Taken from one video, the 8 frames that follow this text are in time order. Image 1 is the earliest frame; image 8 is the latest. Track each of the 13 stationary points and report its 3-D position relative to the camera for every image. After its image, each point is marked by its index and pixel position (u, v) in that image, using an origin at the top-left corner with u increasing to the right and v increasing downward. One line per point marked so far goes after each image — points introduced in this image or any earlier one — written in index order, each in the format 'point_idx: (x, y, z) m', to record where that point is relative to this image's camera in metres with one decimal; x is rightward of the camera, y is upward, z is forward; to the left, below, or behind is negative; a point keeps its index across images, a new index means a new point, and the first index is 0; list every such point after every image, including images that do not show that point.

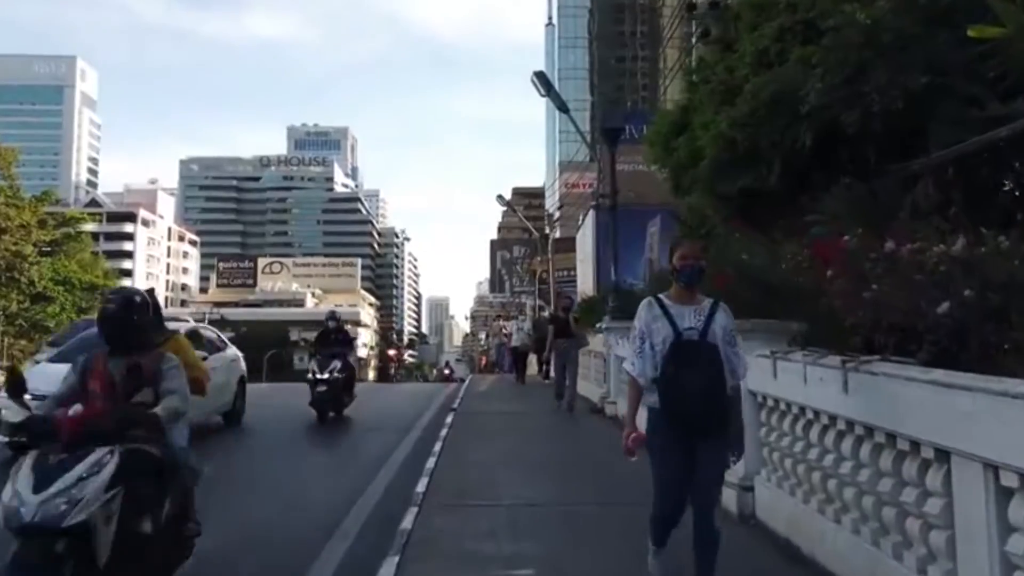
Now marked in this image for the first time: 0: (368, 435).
0: (-1.9, -1.9, +13.9) m
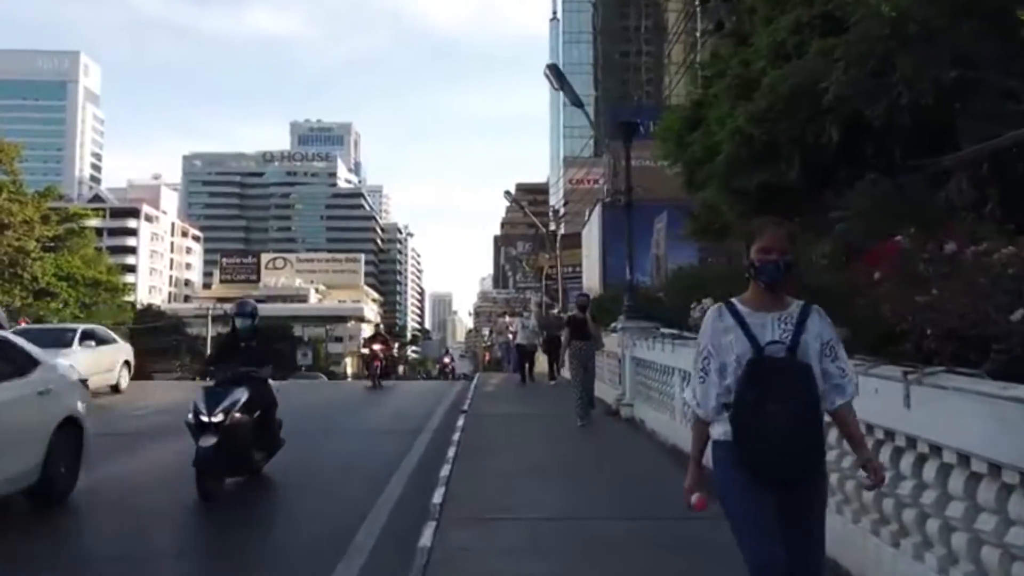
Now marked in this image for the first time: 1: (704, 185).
0: (-1.7, -1.9, +13.6) m
1: (+3.0, +1.6, +16.7) m
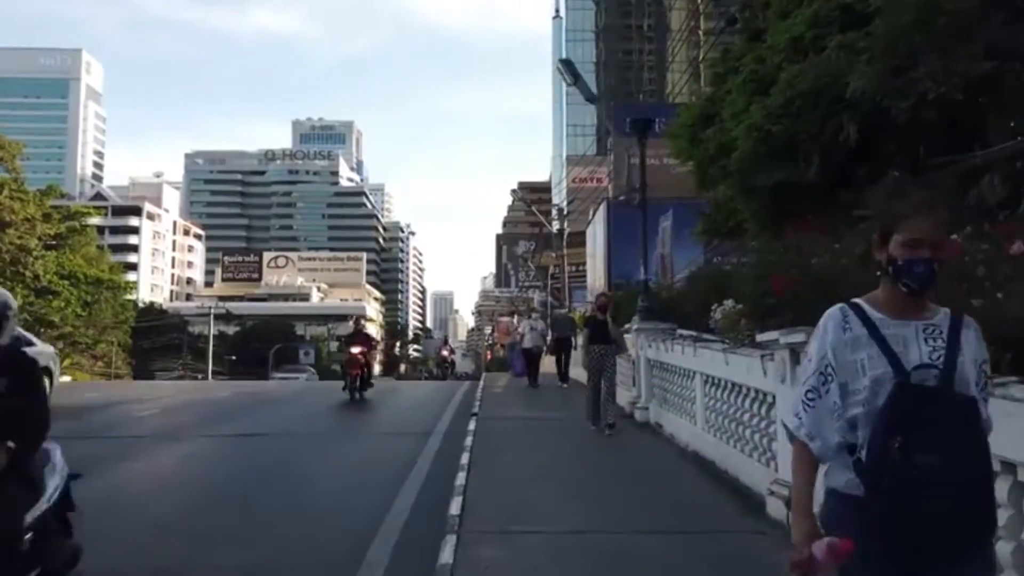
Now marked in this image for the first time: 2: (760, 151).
0: (-1.6, -1.9, +13.3) m
1: (+3.2, +1.6, +16.4) m
2: (+3.0, +1.7, +13.2) m
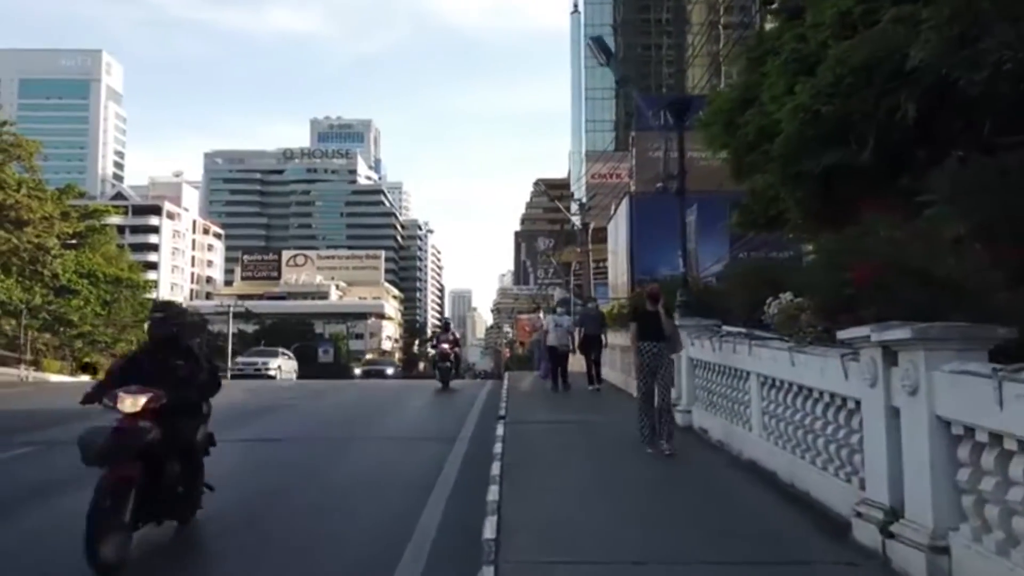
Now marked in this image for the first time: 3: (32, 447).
0: (-1.2, -1.8, +12.5) m
1: (+3.5, +1.7, +15.5) m
2: (+3.4, +1.8, +12.3) m
3: (-5.9, -2.0, +13.4) m
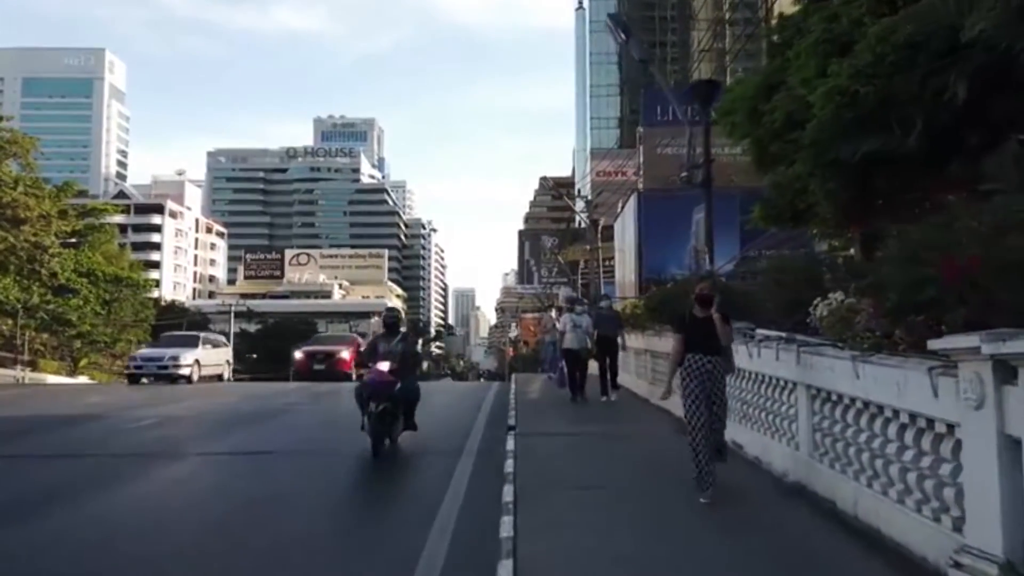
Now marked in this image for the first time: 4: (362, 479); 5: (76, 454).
0: (-1.1, -1.8, +11.5) m
1: (+3.7, +1.7, +14.5) m
2: (+3.5, +1.8, +11.3) m
3: (-5.8, -1.9, +12.4) m
4: (-1.5, -1.9, +10.5) m
5: (-5.2, -2.0, +13.0) m
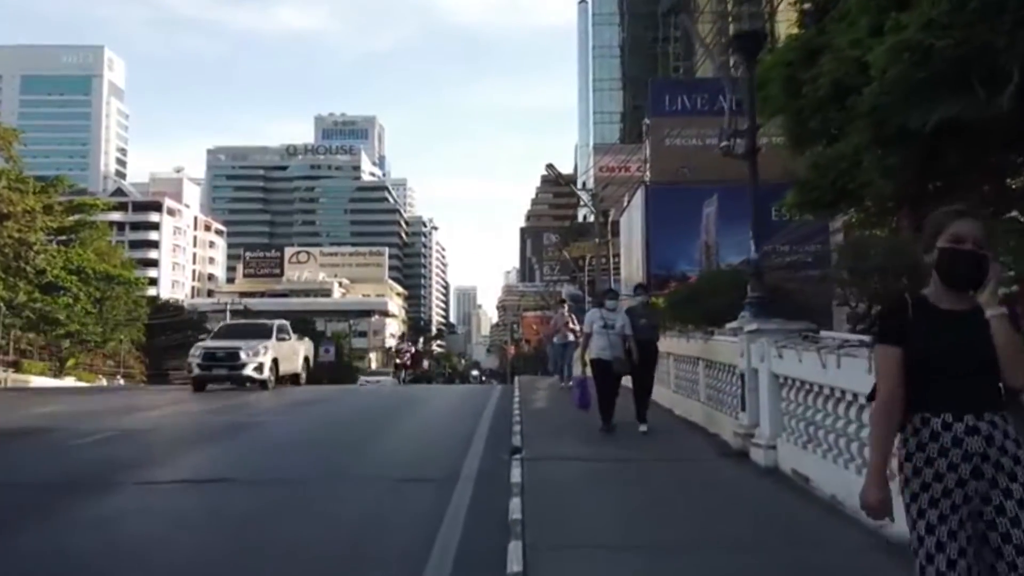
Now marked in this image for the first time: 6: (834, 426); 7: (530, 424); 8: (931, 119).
0: (-1.1, -1.8, +9.6) m
1: (+3.7, +1.7, +12.6) m
2: (+3.5, +1.8, +9.4) m
3: (-5.7, -1.9, +10.6) m
4: (-1.4, -1.8, +8.6) m
5: (-5.1, -1.9, +11.1) m
6: (+2.0, -0.9, +7.5) m
7: (+0.2, -1.6, +13.3) m
8: (+3.6, +1.5, +9.4) m
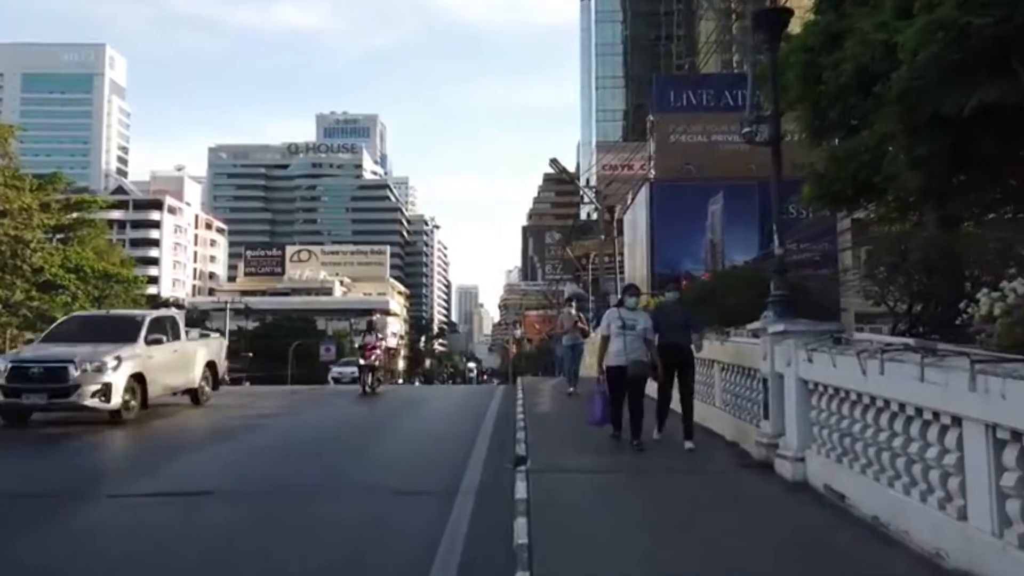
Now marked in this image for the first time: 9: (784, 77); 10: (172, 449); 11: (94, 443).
0: (-1.0, -1.7, +9.0) m
1: (+3.7, +1.8, +12.0) m
2: (+3.5, +1.8, +8.7) m
3: (-5.7, -1.9, +9.9) m
4: (-1.4, -1.8, +8.0) m
5: (-5.1, -1.9, +10.4) m
6: (+2.1, -0.9, +6.9) m
7: (+0.2, -1.6, +12.6) m
8: (+3.6, +1.5, +8.7) m
9: (+3.4, +2.7, +13.7) m
10: (-4.0, -1.8, +12.6) m
11: (-5.2, -1.9, +13.4) m
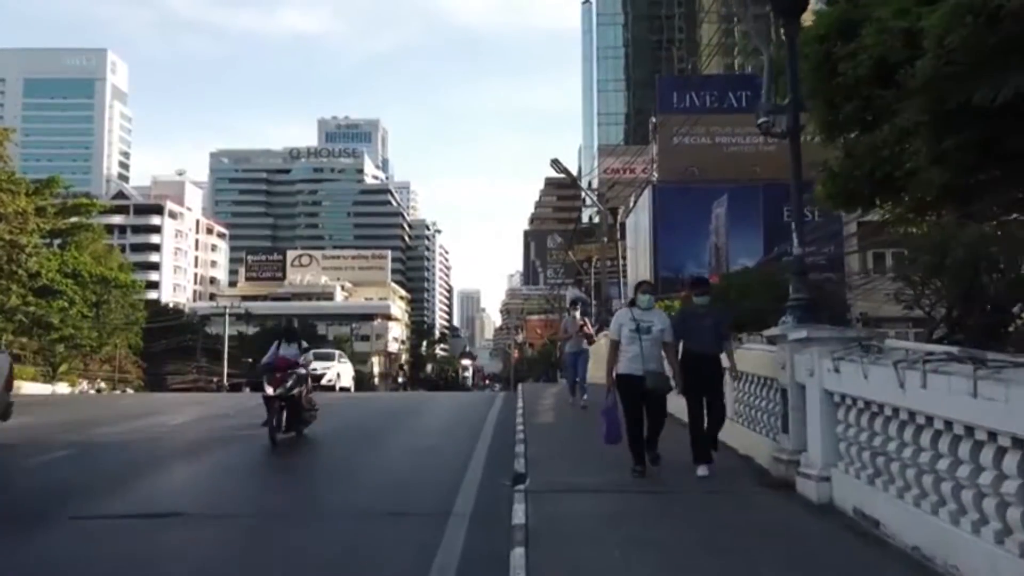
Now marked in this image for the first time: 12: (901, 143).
0: (-1.1, -1.8, +8.3) m
1: (+3.7, +1.7, +11.3) m
2: (+3.5, +1.8, +8.1) m
3: (-5.7, -1.9, +9.3) m
4: (-1.4, -1.8, +7.3) m
5: (-5.1, -1.9, +9.8) m
6: (+2.1, -0.9, +6.2) m
7: (+0.2, -1.6, +12.0) m
8: (+3.6, +1.4, +8.0) m
9: (+3.4, +2.6, +13.0) m
10: (-4.0, -1.9, +12.0) m
11: (-5.2, -1.9, +12.8) m
12: (+3.8, +1.3, +10.7) m
